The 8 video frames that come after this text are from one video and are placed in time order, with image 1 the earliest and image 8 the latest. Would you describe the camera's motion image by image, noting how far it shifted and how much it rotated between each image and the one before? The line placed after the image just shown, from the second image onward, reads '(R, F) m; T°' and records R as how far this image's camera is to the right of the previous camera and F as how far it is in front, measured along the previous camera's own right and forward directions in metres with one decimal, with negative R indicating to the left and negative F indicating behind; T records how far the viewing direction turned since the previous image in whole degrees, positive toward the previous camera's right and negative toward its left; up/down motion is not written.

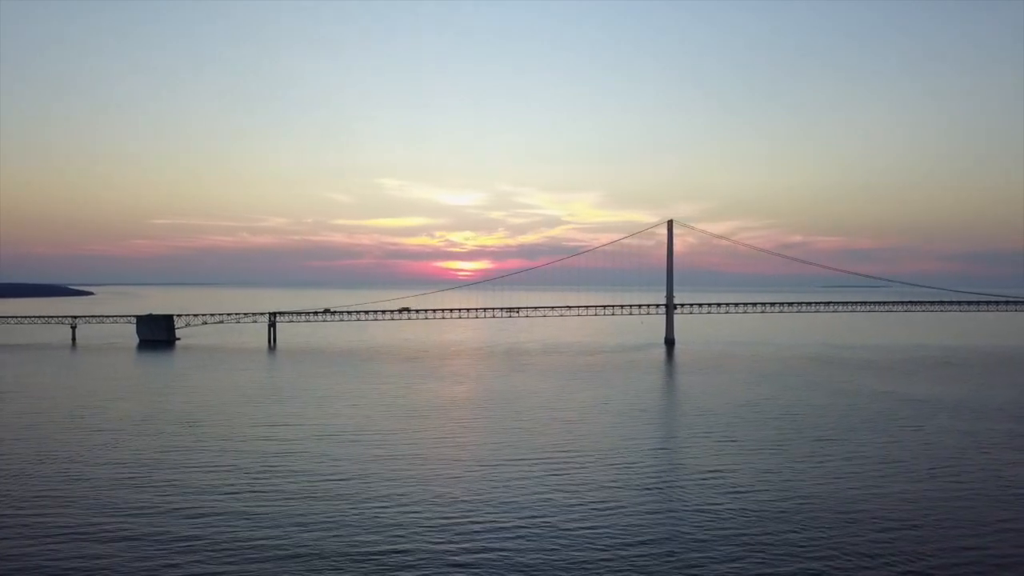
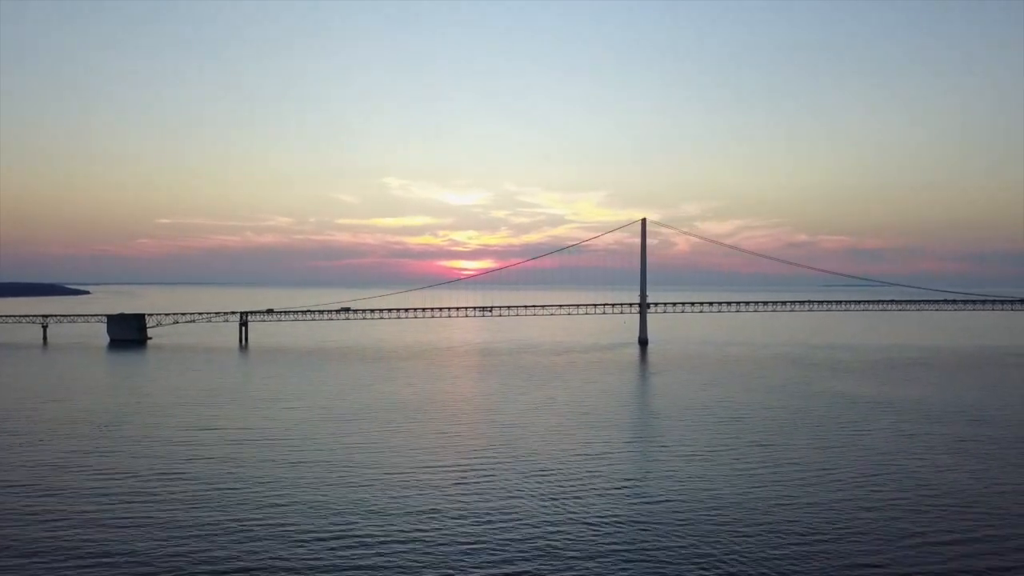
(+2.9, +0.9) m; 0°
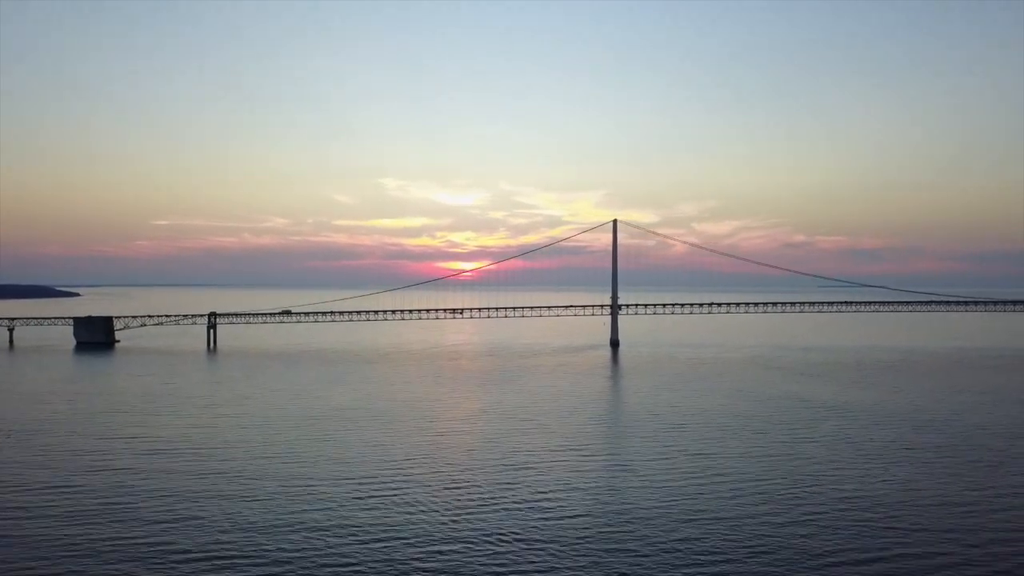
(+2.4, +0.8) m; 0°
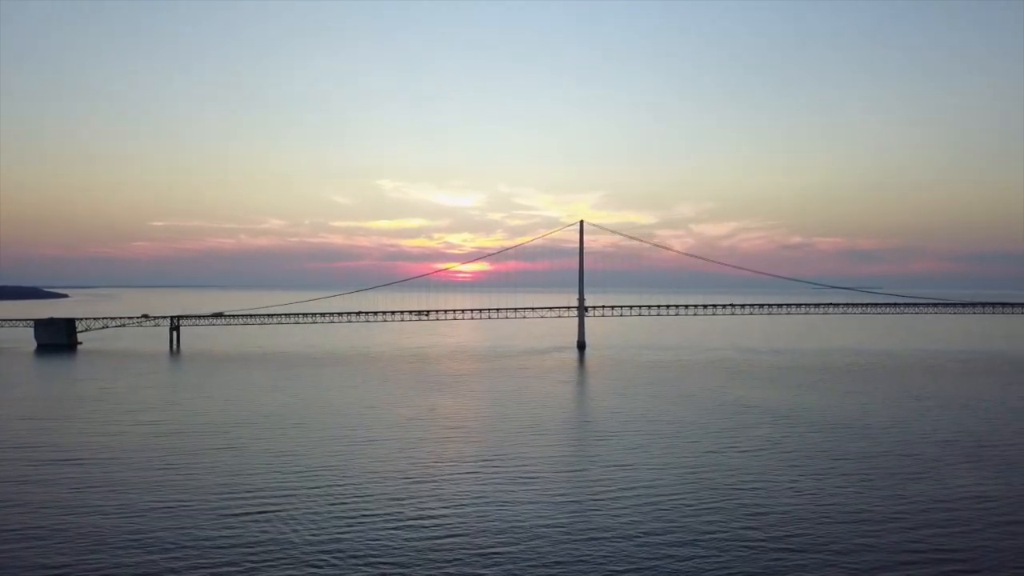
(+2.8, +1.0) m; 0°
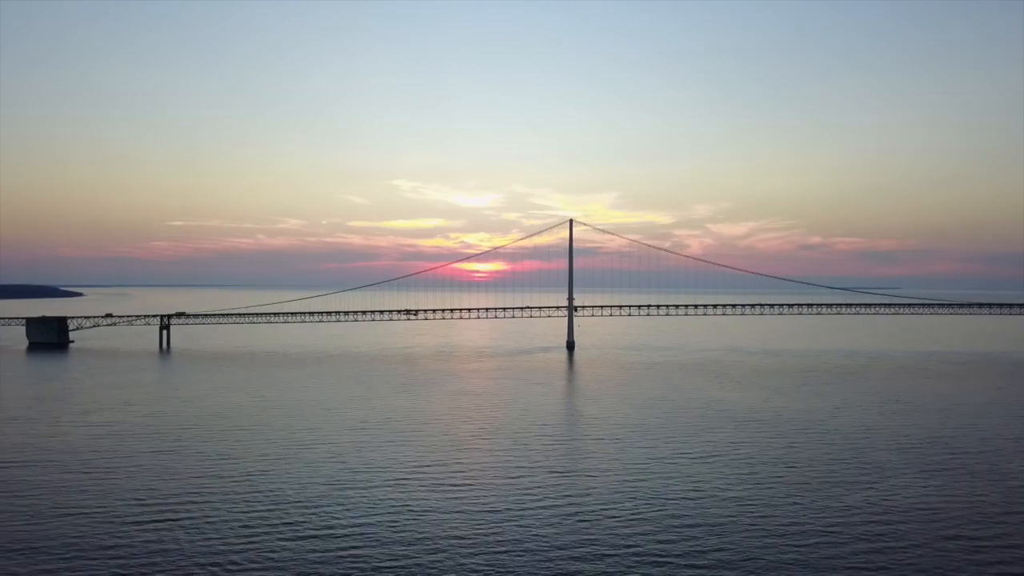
(+2.3, +0.8) m; -1°
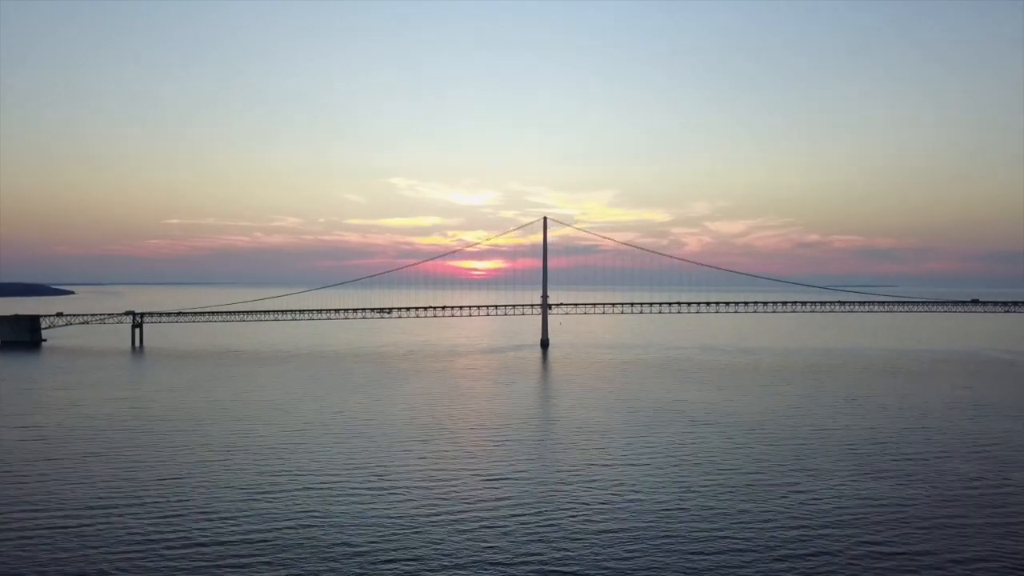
(+2.0, +0.5) m; 0°
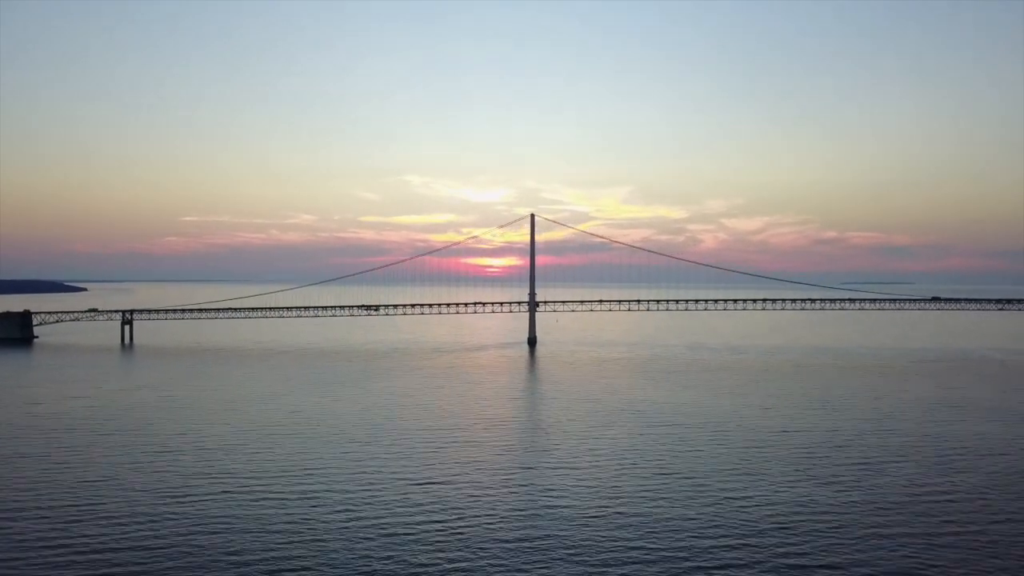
(+2.2, +0.8) m; -1°
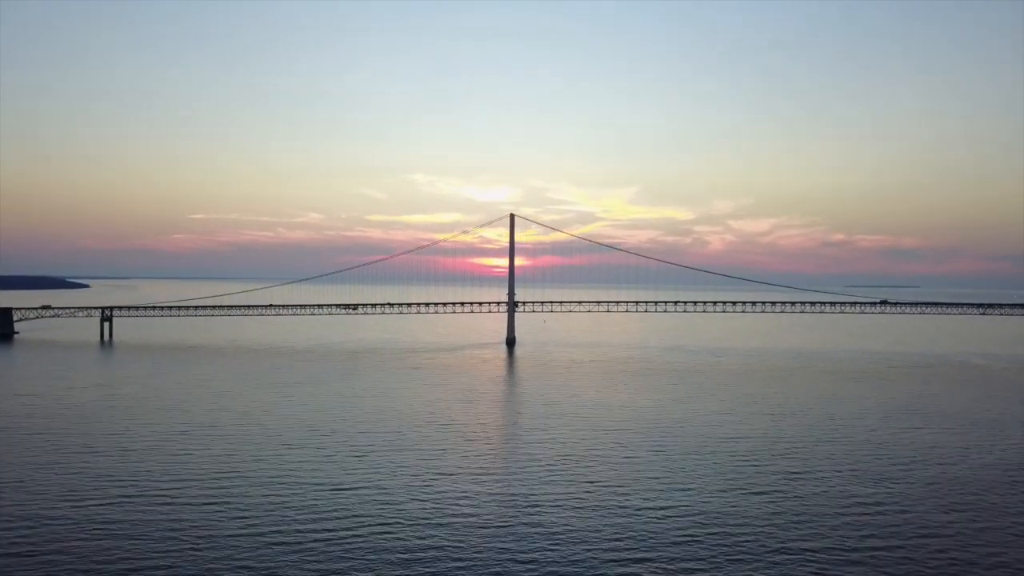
(+2.2, +0.7) m; -1°
